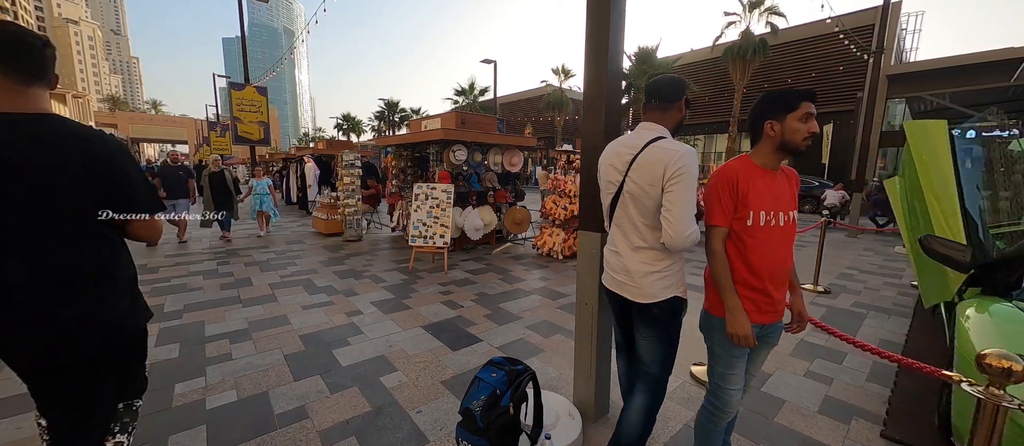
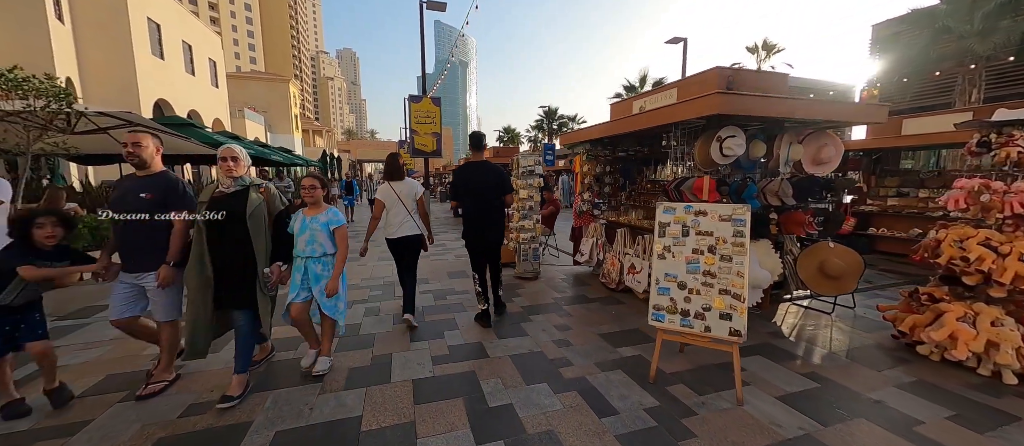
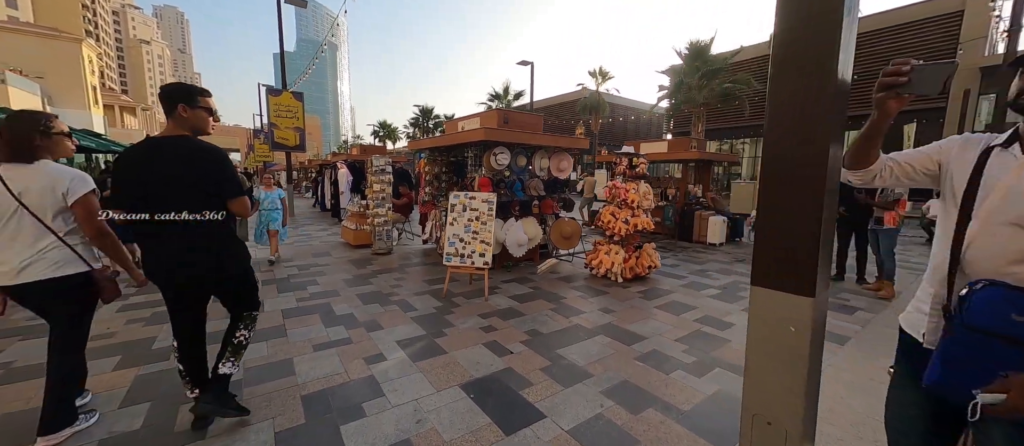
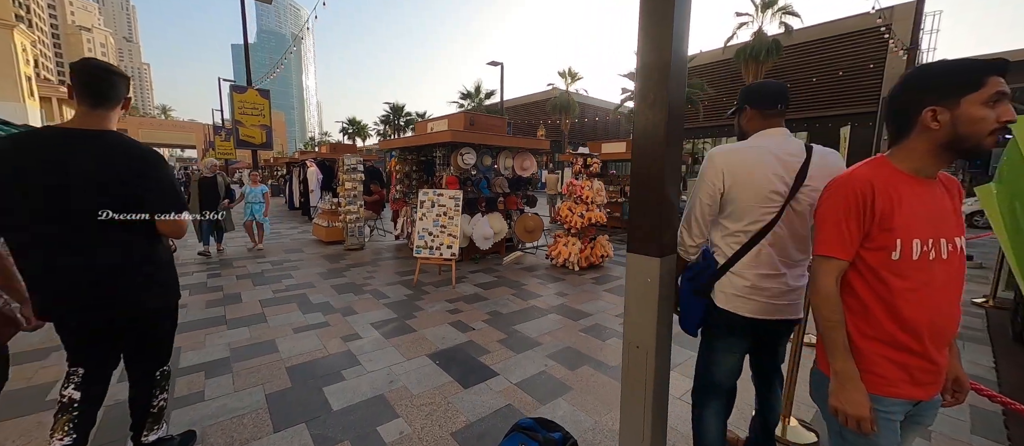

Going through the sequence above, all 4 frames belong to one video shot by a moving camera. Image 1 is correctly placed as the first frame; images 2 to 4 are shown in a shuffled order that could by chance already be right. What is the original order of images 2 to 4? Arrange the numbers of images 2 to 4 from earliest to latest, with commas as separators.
4, 3, 2
